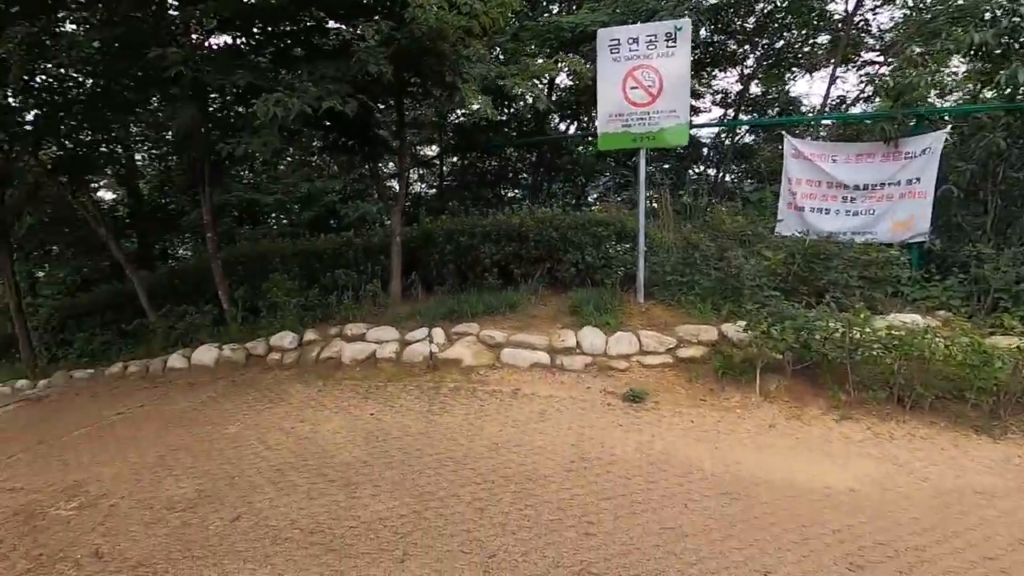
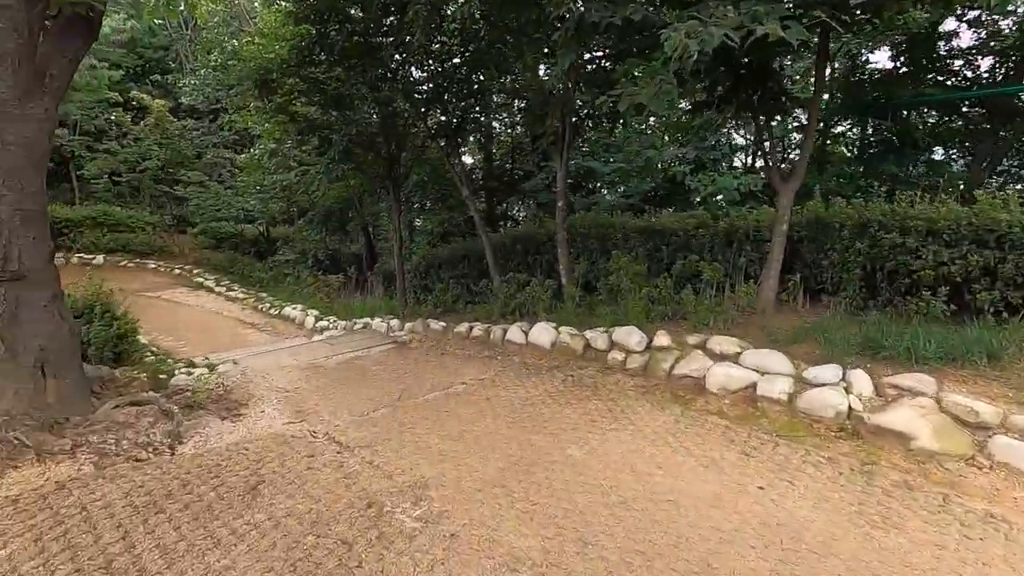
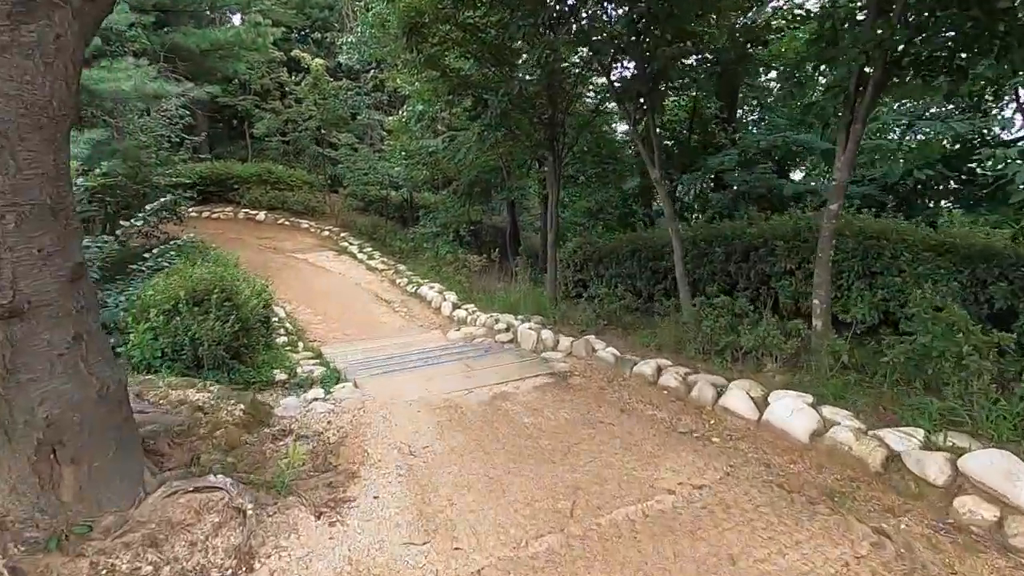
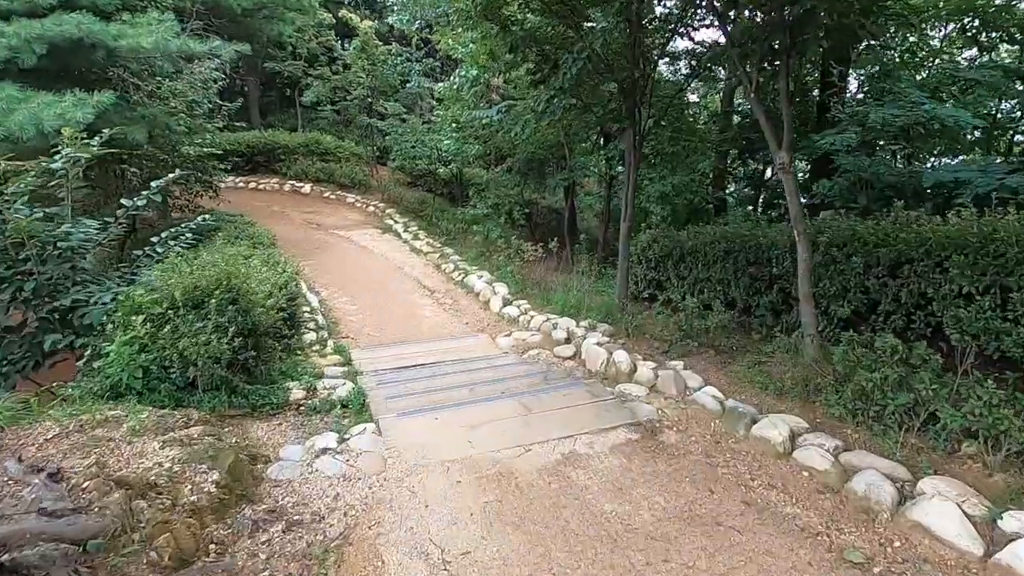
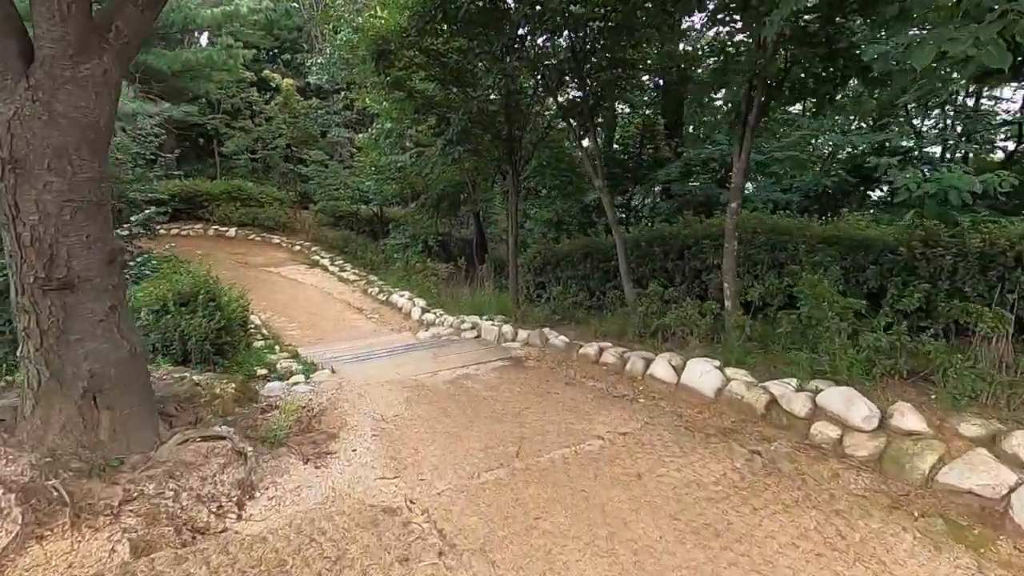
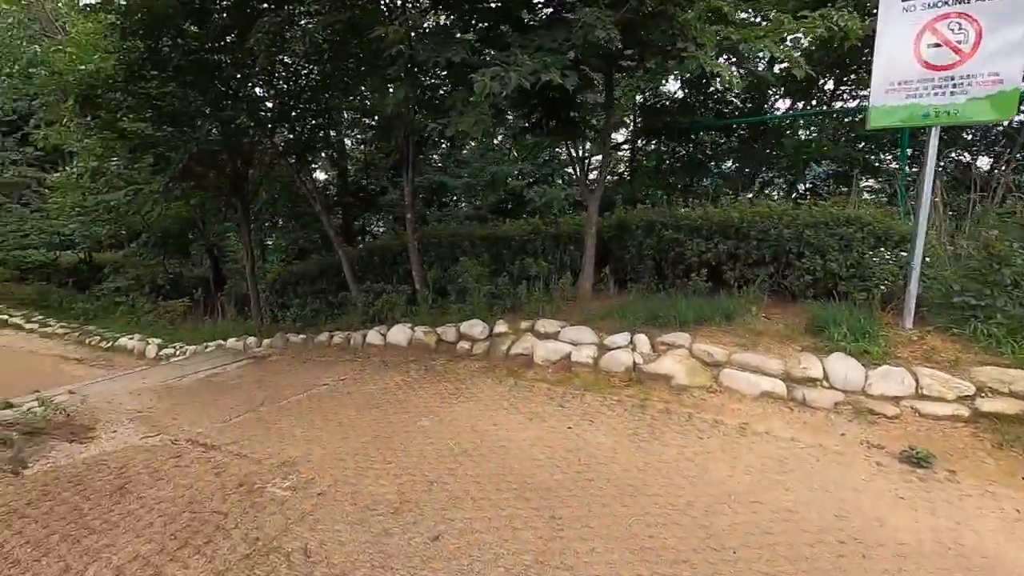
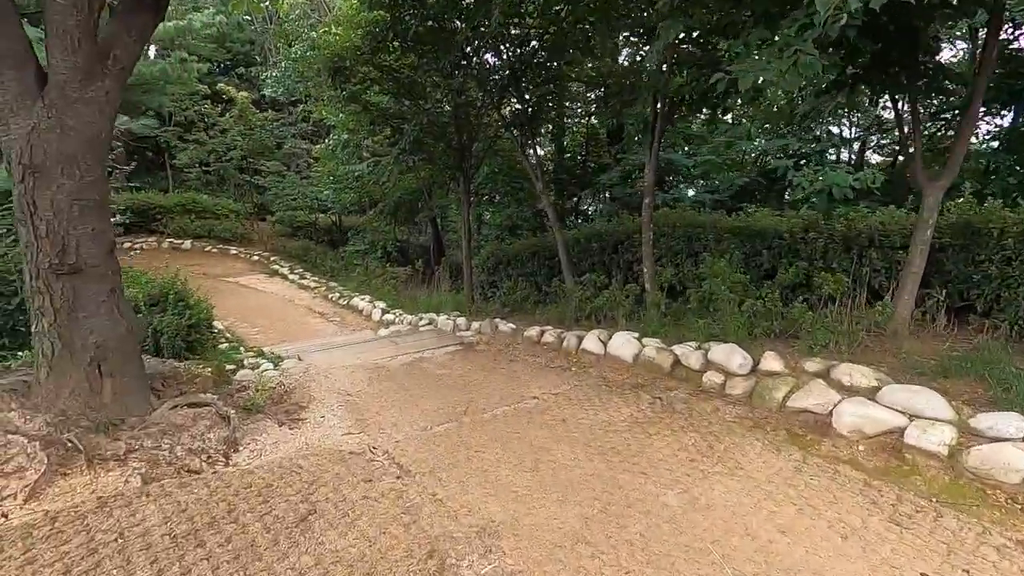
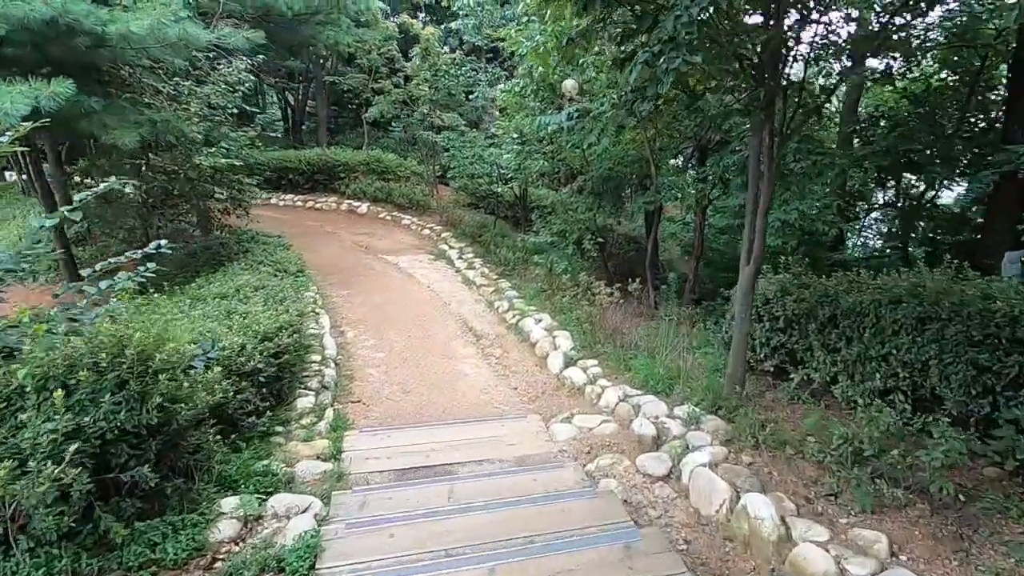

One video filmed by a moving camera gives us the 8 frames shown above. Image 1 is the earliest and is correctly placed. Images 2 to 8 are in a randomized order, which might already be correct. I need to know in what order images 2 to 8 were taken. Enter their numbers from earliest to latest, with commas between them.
6, 2, 7, 5, 3, 4, 8
